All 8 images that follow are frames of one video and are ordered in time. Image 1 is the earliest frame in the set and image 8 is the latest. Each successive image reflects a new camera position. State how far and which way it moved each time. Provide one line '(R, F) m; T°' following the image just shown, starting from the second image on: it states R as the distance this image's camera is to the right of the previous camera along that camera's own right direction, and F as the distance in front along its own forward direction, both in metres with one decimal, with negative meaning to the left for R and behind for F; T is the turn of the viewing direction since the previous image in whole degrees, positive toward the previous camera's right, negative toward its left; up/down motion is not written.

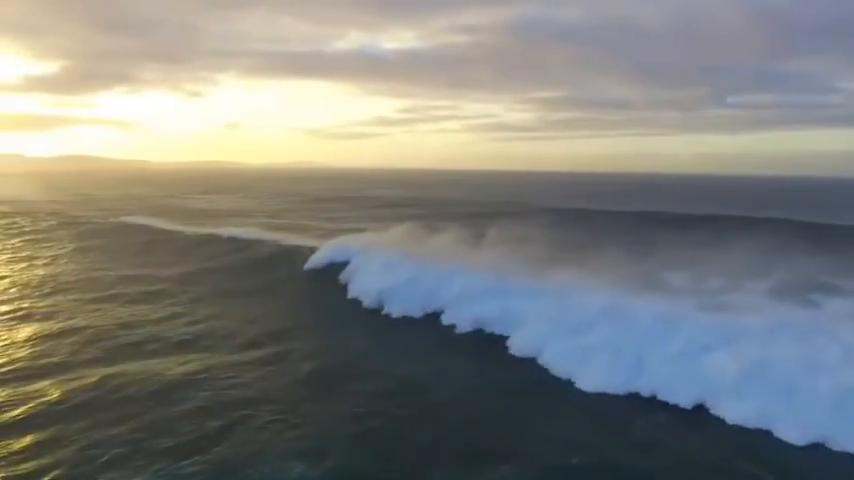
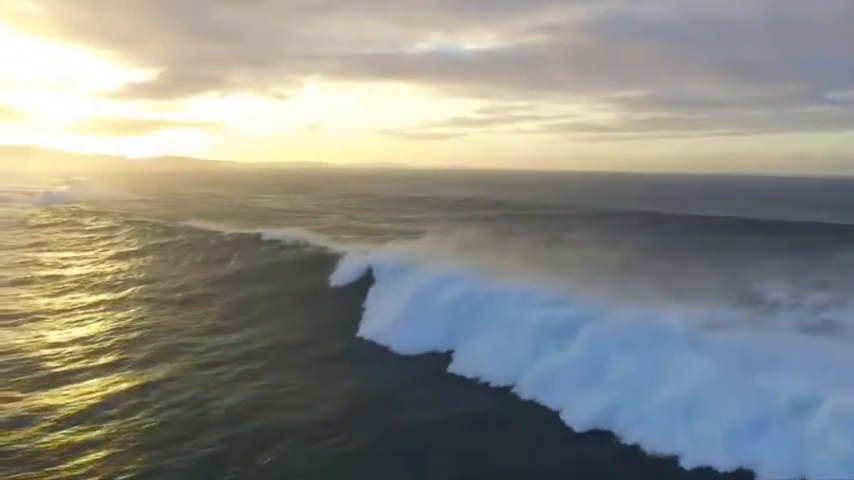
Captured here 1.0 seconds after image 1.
(+0.4, +0.7) m; -6°
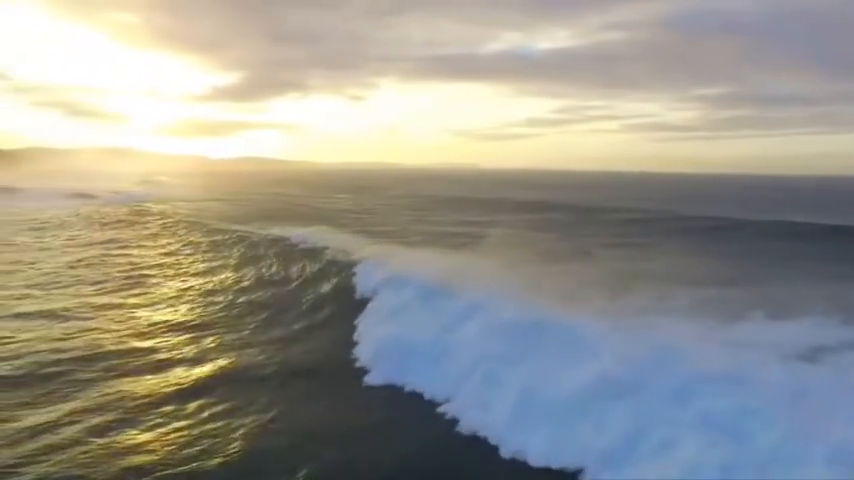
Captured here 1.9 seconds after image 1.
(+0.3, +1.0) m; -6°
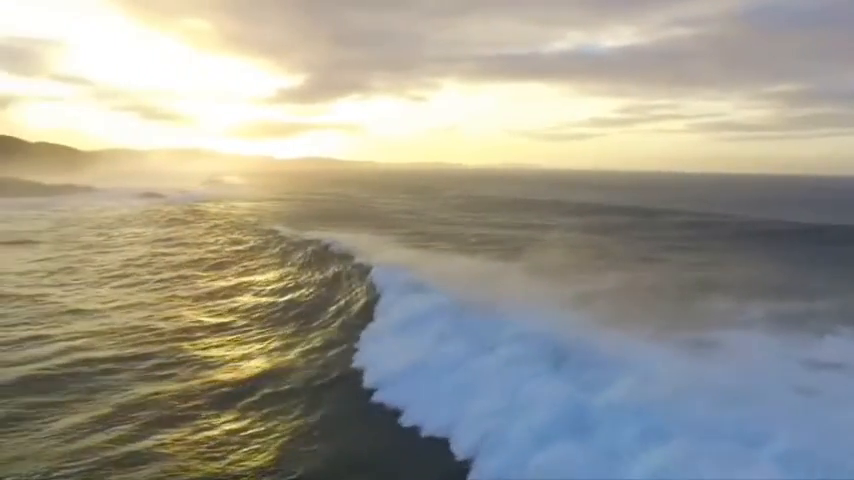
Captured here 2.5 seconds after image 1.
(+0.2, +0.6) m; -5°
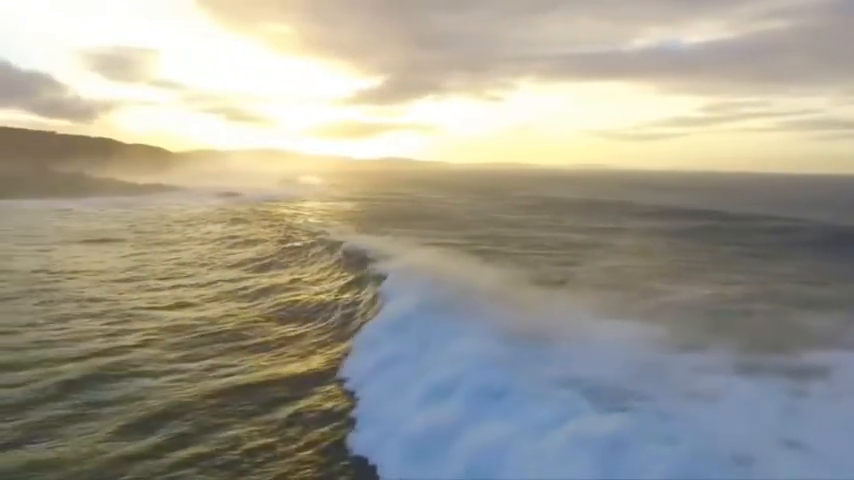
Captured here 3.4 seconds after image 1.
(+0.2, +0.7) m; -6°
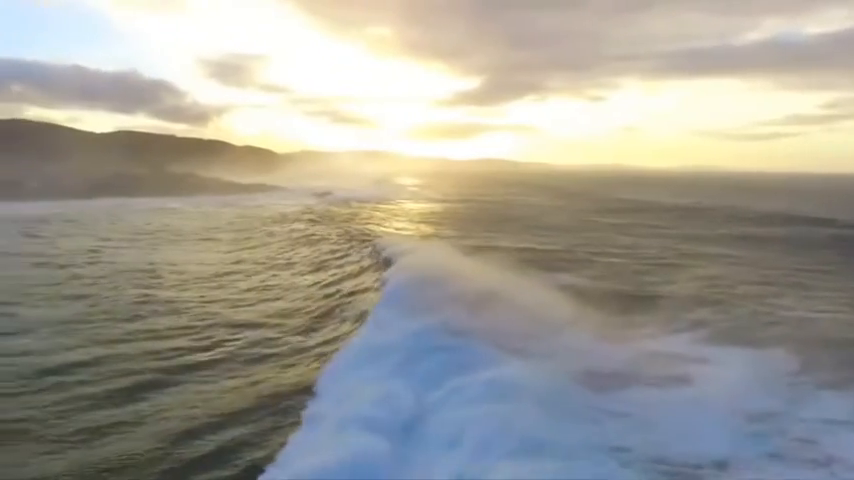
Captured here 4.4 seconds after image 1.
(+0.2, +0.8) m; -8°
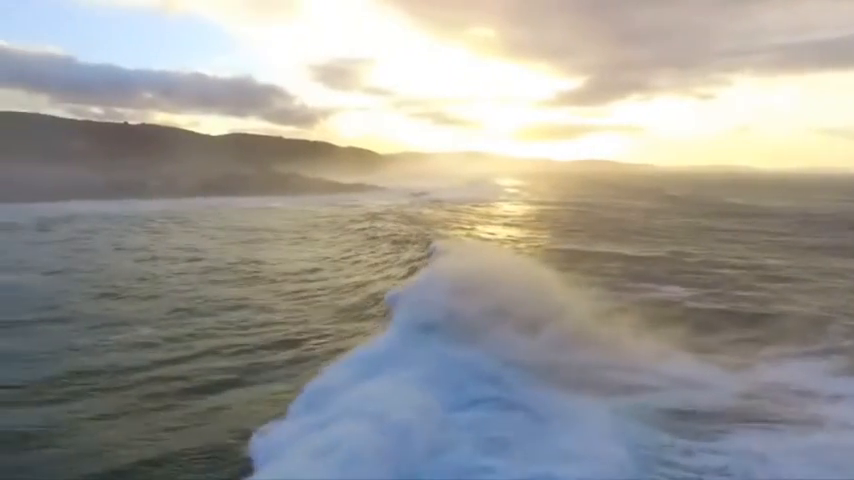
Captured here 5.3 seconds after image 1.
(+0.2, +0.7) m; -8°
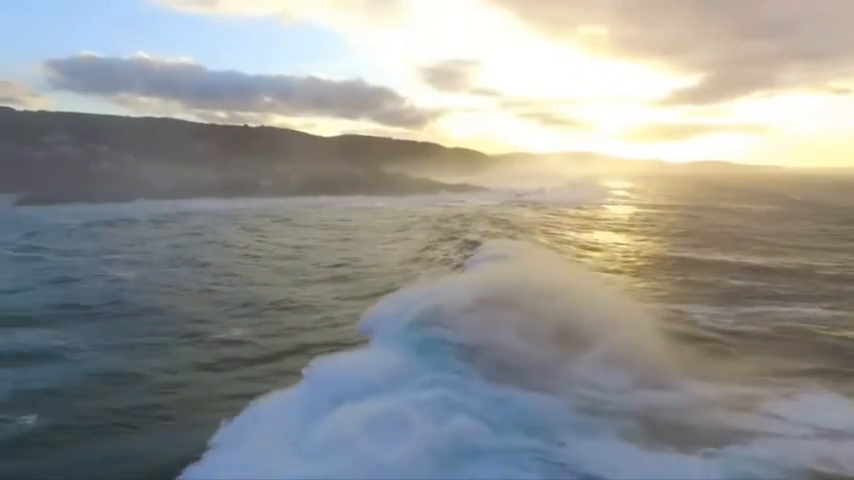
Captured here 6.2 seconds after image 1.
(+0.2, +0.7) m; -9°
